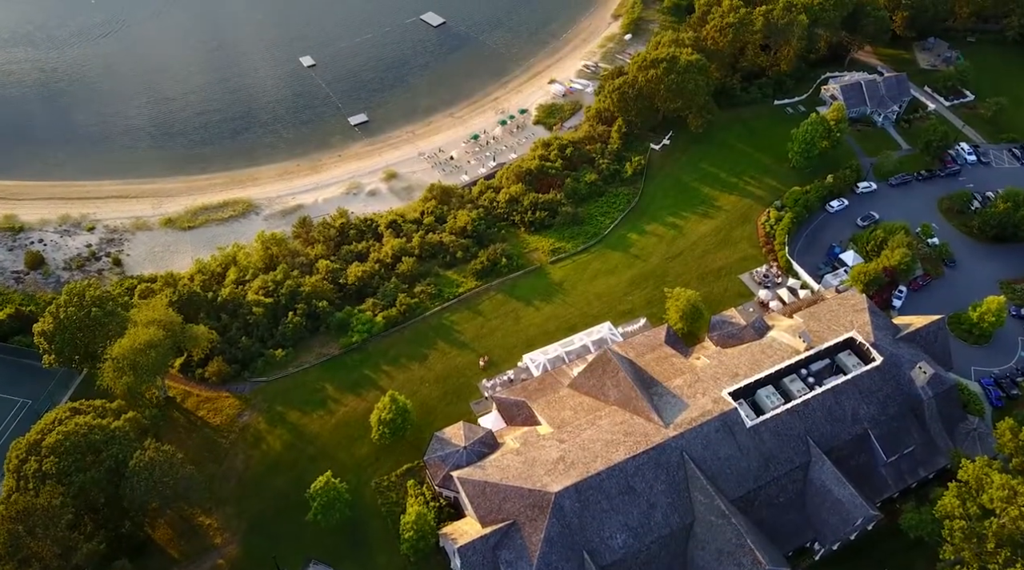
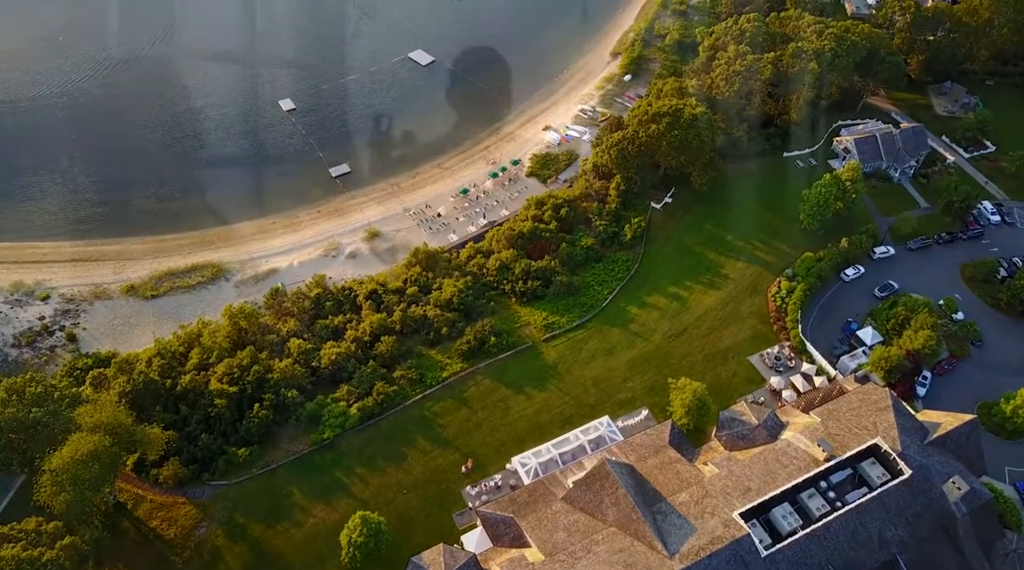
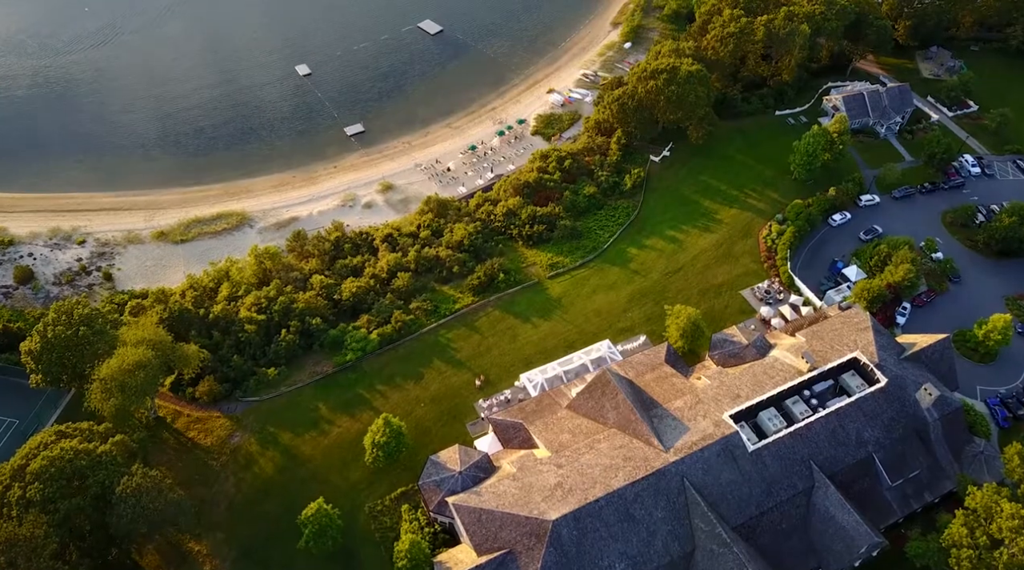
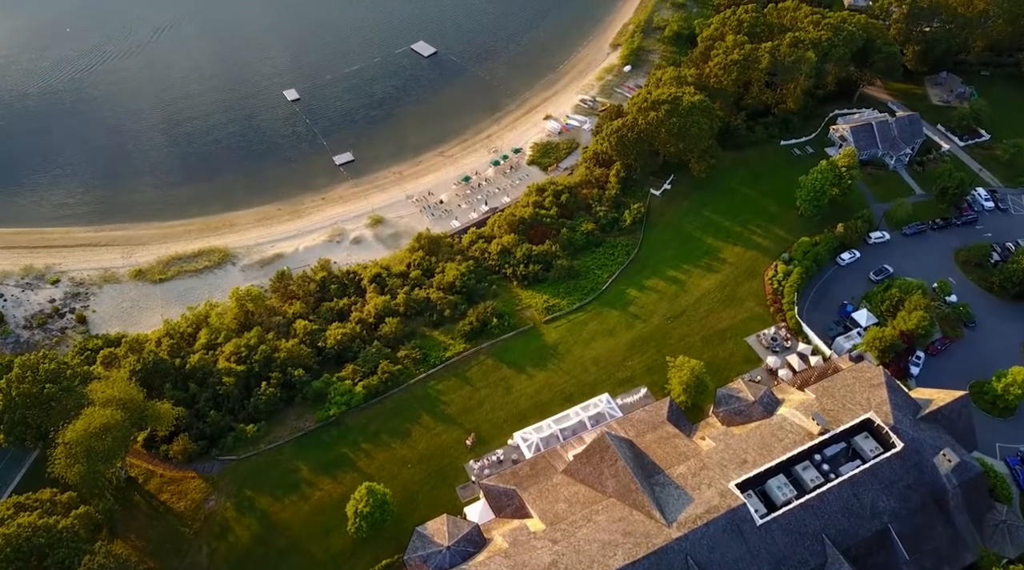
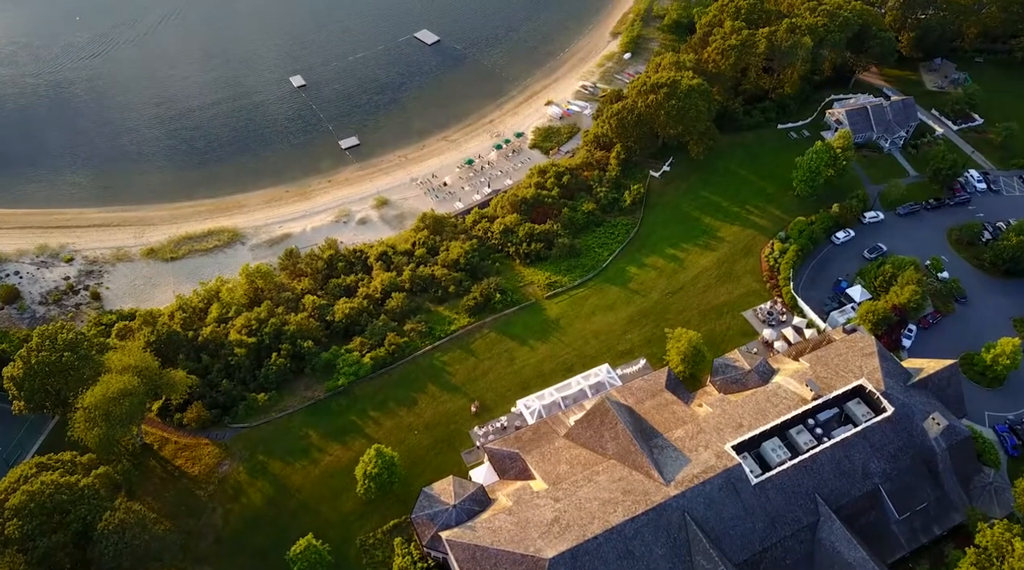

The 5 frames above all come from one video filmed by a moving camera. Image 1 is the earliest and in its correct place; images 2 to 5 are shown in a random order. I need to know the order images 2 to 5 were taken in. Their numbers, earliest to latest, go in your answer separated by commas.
3, 5, 4, 2
